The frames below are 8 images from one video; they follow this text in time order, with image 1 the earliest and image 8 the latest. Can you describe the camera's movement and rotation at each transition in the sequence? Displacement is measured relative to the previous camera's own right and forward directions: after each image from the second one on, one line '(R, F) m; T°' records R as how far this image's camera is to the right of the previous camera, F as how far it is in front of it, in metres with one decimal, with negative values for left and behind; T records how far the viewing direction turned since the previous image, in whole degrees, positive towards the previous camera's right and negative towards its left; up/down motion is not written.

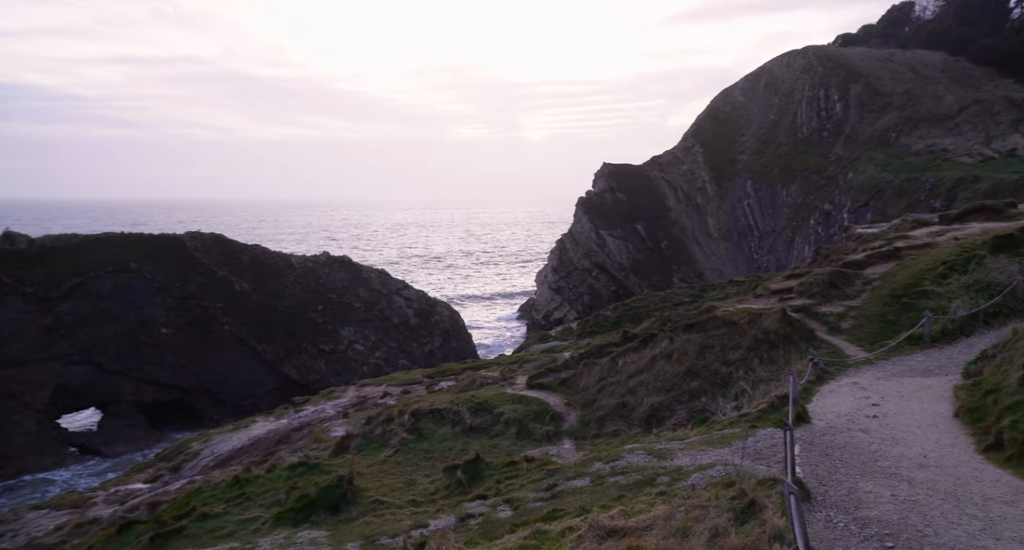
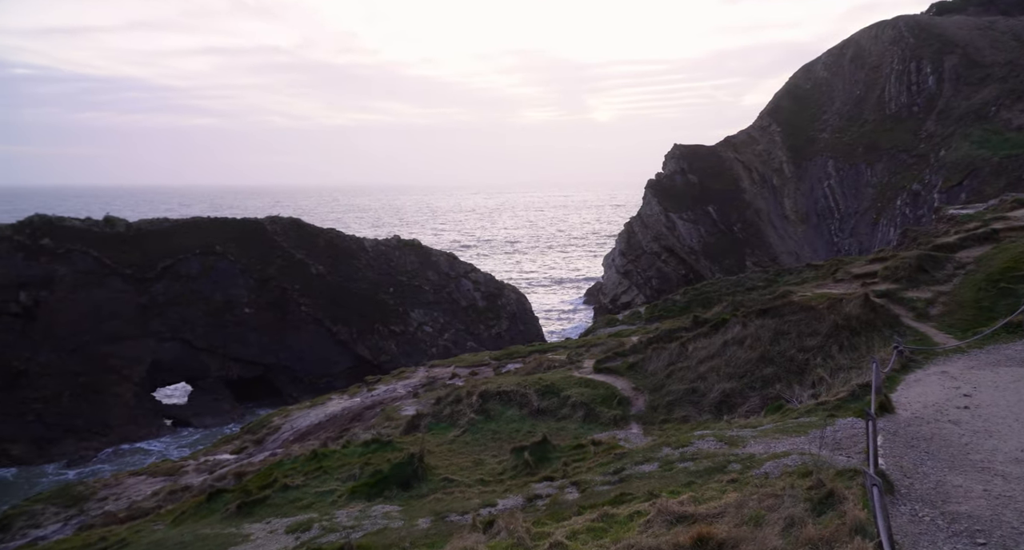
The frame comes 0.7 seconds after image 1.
(0.0, +0.2) m; -4°
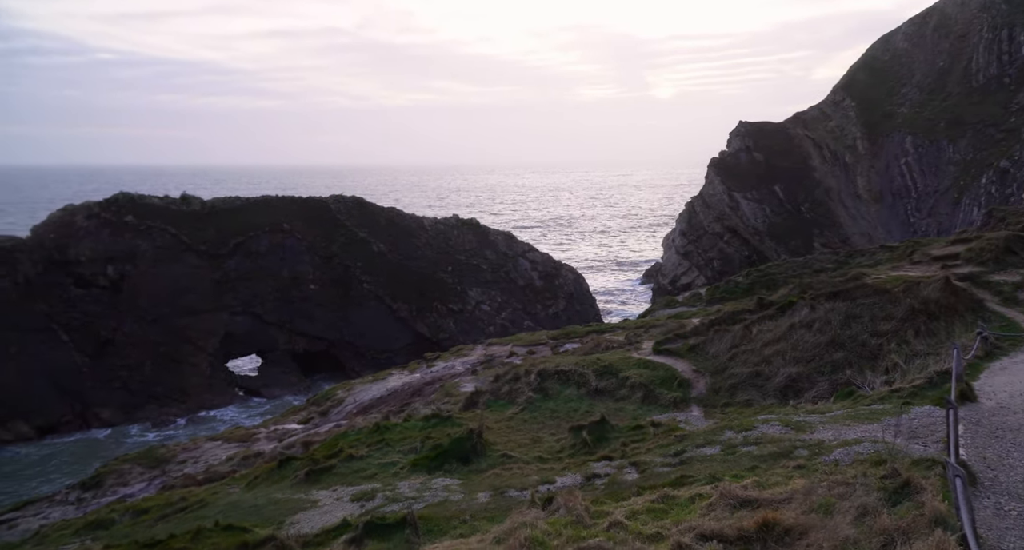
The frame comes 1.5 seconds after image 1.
(-0.1, +0.1) m; -4°
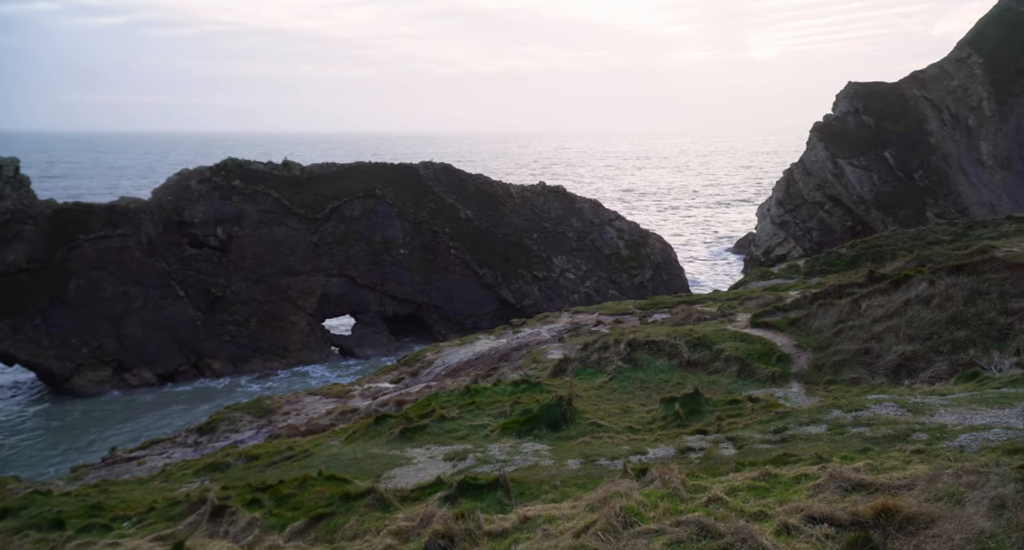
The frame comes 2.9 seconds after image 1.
(-0.4, +0.2) m; -5°
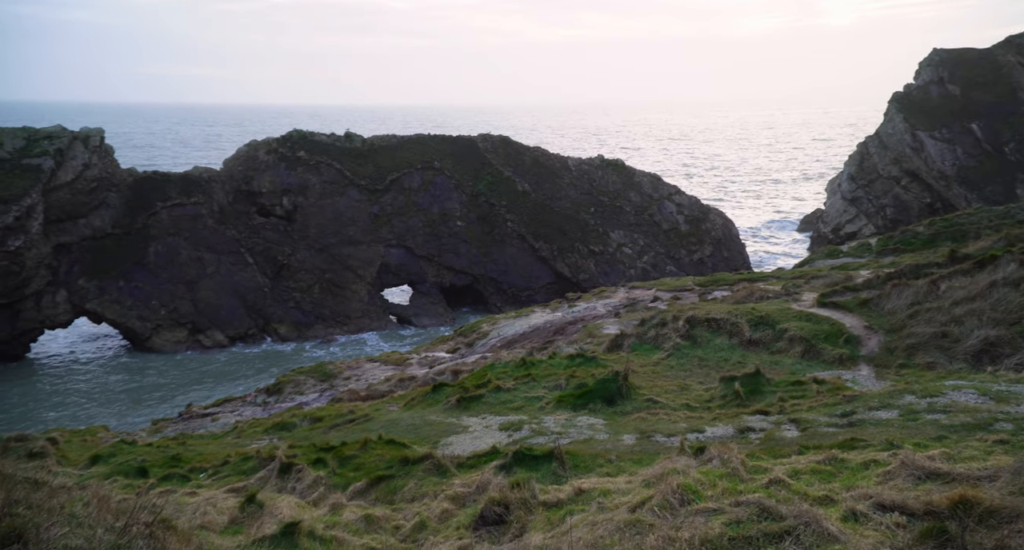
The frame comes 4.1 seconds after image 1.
(-0.2, +0.2) m; -3°
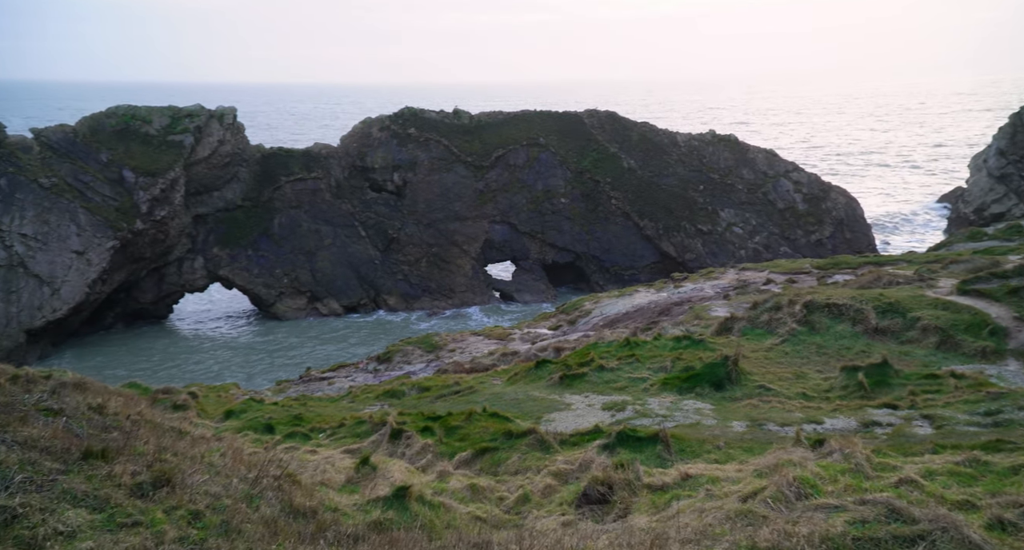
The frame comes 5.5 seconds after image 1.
(-0.3, +0.7) m; -6°
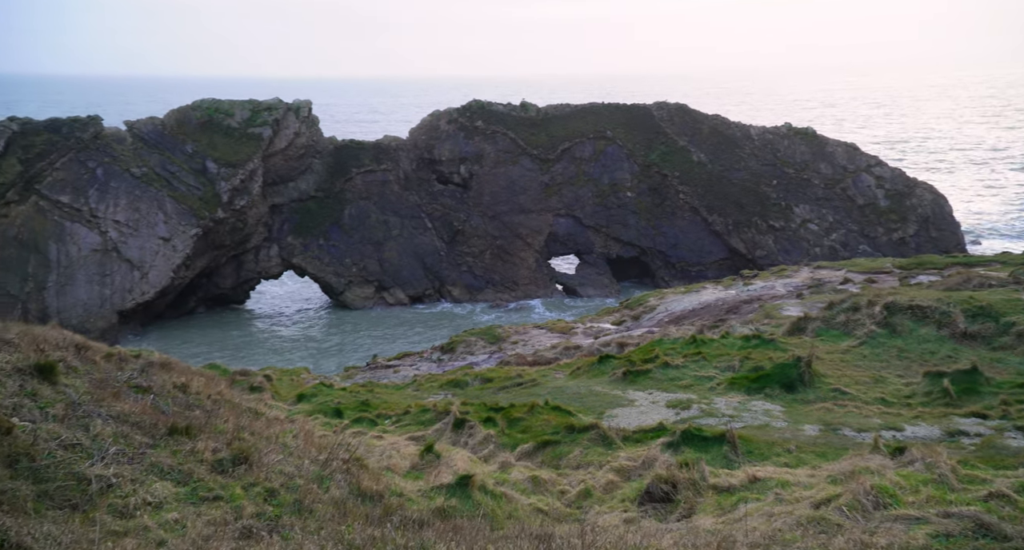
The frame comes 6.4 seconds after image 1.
(-0.2, +0.6) m; -4°
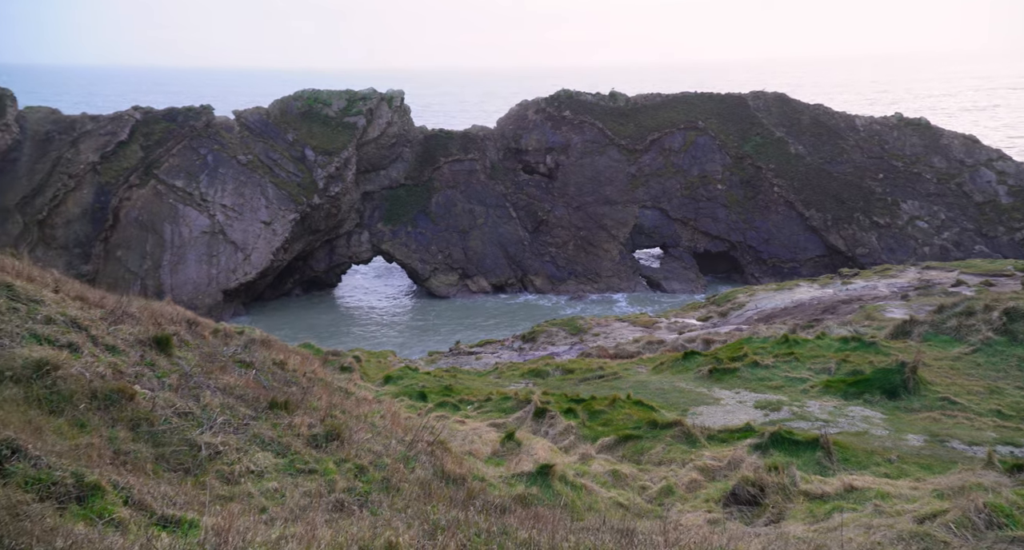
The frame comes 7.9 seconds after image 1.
(-0.3, +0.9) m; -5°
